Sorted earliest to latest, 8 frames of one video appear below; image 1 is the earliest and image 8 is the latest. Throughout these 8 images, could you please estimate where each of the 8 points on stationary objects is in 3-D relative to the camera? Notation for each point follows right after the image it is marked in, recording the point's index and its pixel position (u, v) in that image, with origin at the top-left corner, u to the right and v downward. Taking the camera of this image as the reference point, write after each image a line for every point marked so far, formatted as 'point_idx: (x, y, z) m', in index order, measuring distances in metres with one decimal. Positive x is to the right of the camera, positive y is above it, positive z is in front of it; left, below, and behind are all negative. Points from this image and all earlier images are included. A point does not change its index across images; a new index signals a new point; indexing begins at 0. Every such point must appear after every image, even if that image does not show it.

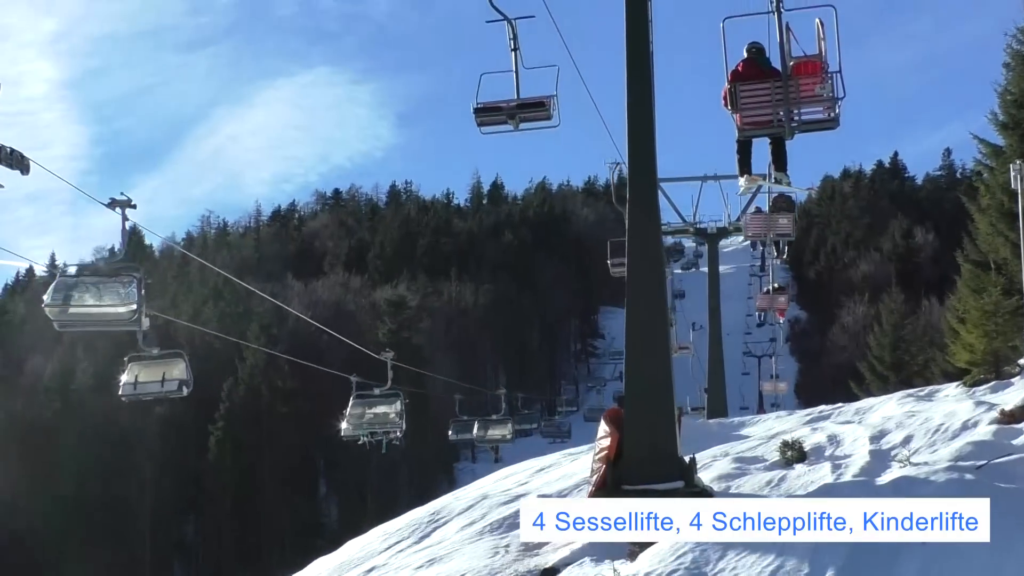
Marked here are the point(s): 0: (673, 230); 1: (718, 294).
0: (+2.7, +0.9, +15.6) m
1: (+3.4, -0.1, +15.5) m
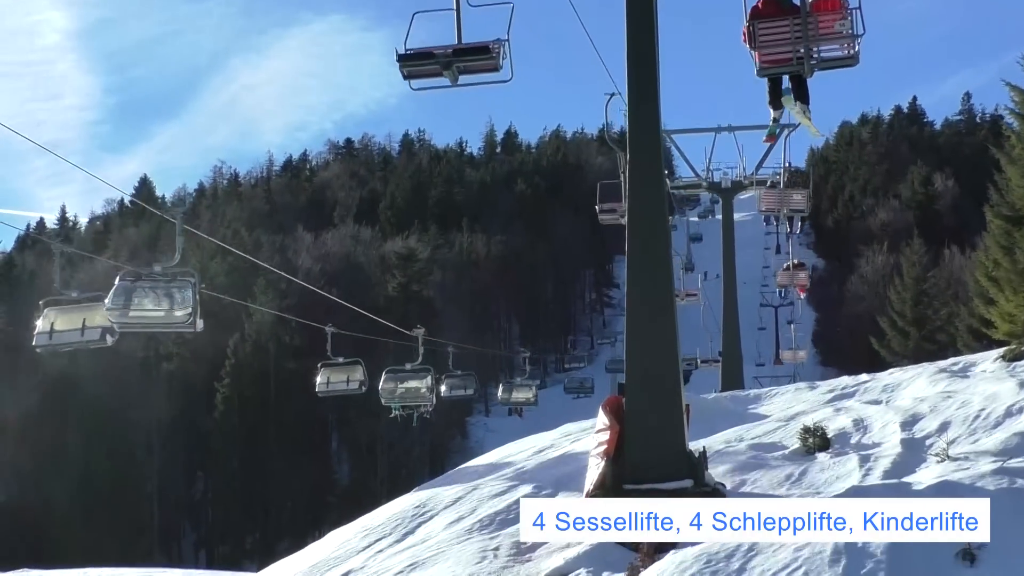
0: (+2.7, +1.6, +14.9) m
1: (+3.5, +0.5, +14.8) m
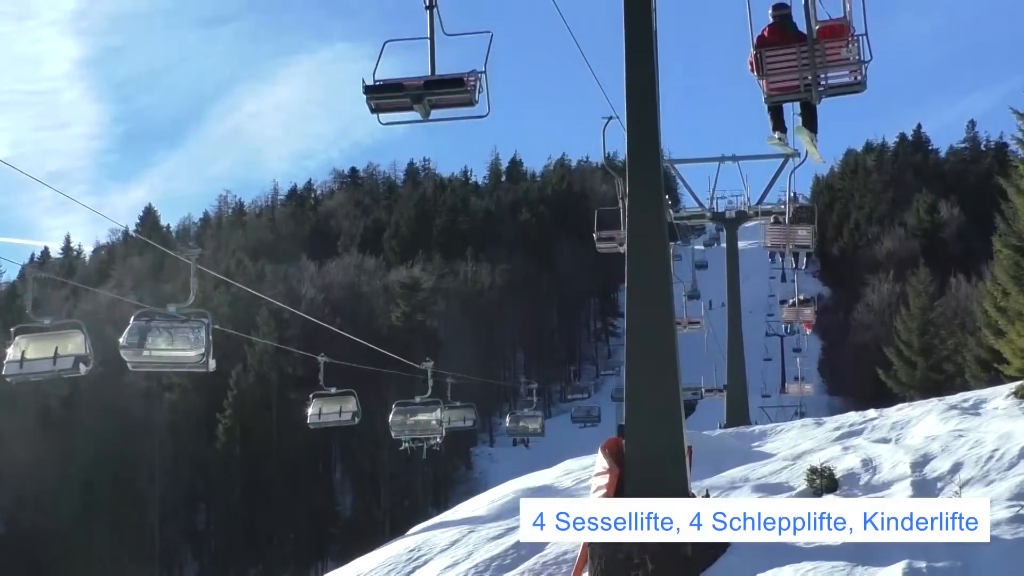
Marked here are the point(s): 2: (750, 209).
0: (+2.8, +1.1, +14.7) m
1: (+3.5, +0.1, +14.6) m
2: (+3.7, +1.2, +14.7) m
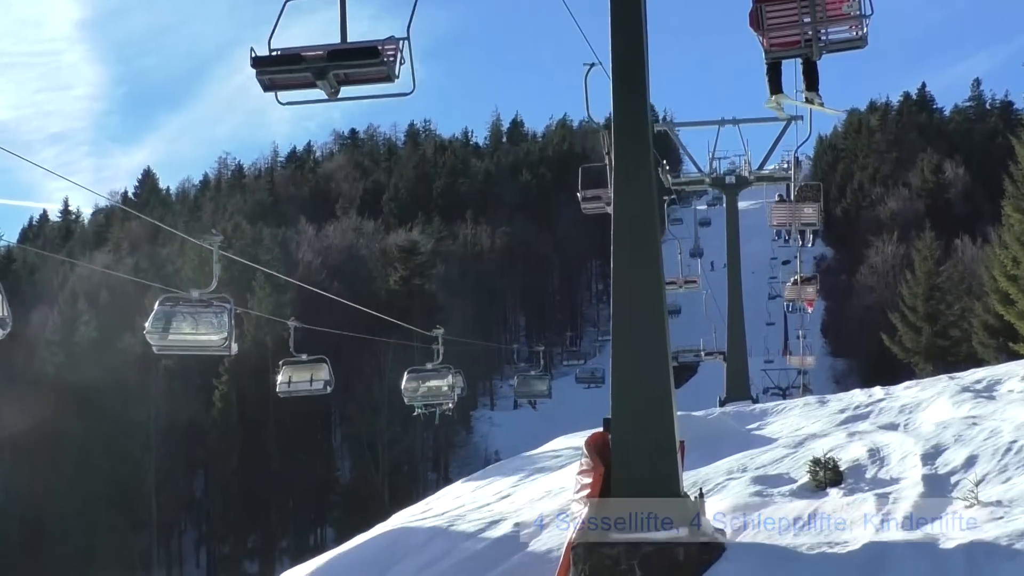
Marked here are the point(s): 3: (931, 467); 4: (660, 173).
0: (+2.7, +1.6, +14.2) m
1: (+3.4, +0.6, +14.2) m
2: (+3.6, +1.7, +14.2) m
3: (+2.4, -1.0, +5.3) m
4: (+2.1, +1.6, +13.5) m
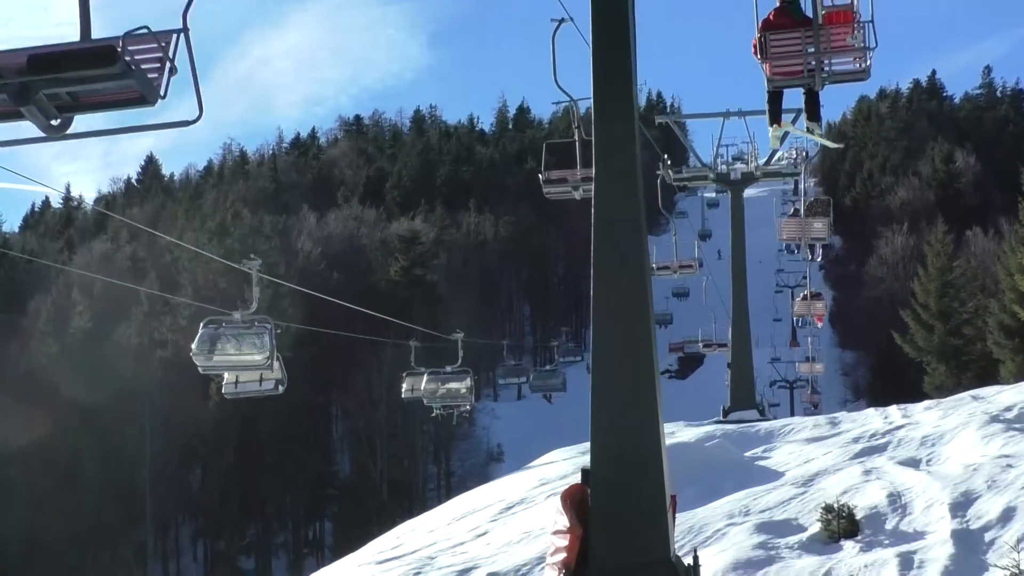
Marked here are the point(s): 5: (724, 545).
0: (+2.6, +1.6, +13.6) m
1: (+3.3, +0.6, +13.5) m
2: (+3.5, +1.7, +13.5) m
3: (+2.2, -1.1, +4.7) m
4: (+2.0, +1.6, +12.8) m
5: (+1.2, -1.4, +5.3) m
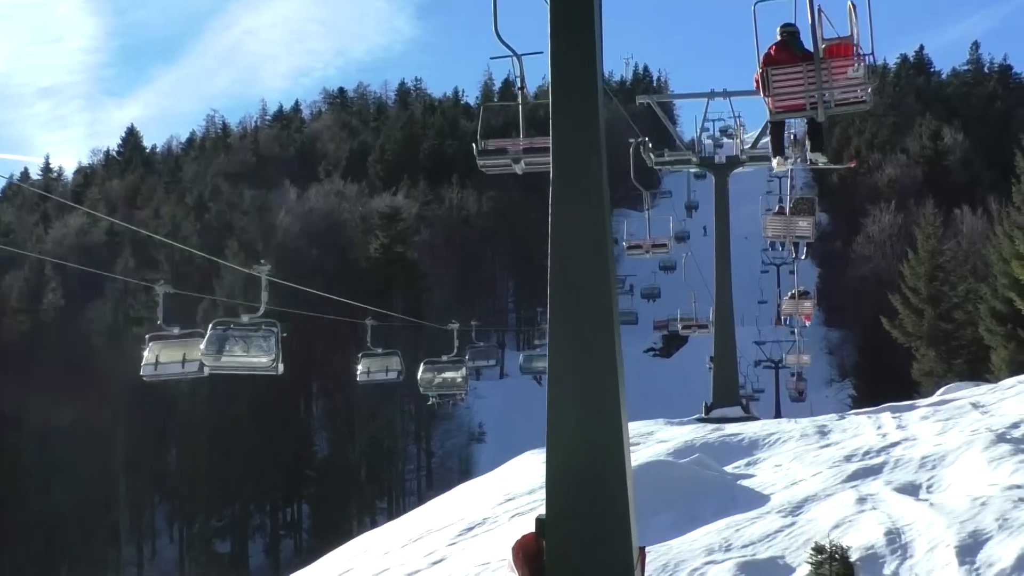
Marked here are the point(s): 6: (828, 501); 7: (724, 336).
0: (+2.3, +1.8, +13.0) m
1: (+3.0, +0.8, +12.9) m
2: (+3.2, +1.9, +12.9) m
3: (+2.0, -1.2, +4.2) m
4: (+1.7, +1.8, +12.2) m
5: (+1.0, -1.4, +4.8) m
6: (+1.8, -1.2, +5.3) m
7: (+2.9, -0.6, +13.0) m
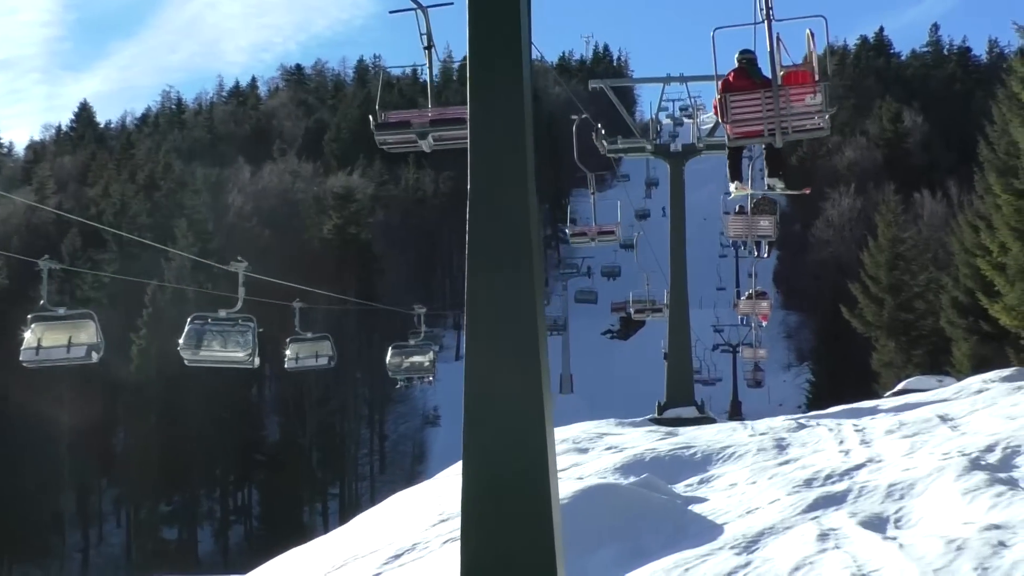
0: (+1.6, +1.9, +12.4) m
1: (+2.3, +0.9, +12.4) m
2: (+2.5, +2.0, +12.4) m
3: (+1.7, -1.3, +3.7) m
4: (+1.0, +1.9, +11.7) m
5: (+0.6, -1.5, +4.3) m
6: (+1.4, -1.2, +4.8) m
7: (+2.3, -0.5, +12.6) m
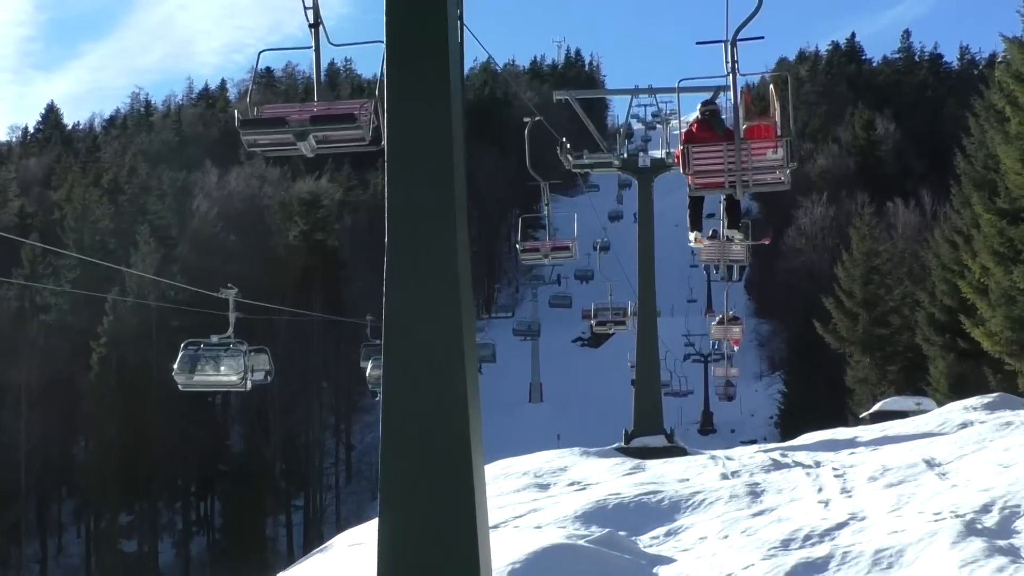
0: (+1.1, +1.7, +11.9) m
1: (+1.8, +0.7, +12.0) m
2: (+2.1, +1.8, +11.9) m
3: (+1.5, -1.4, +3.2) m
4: (+0.6, +1.7, +11.2) m
5: (+0.4, -1.6, +3.7) m
6: (+1.1, -1.4, +4.3) m
7: (+1.8, -0.7, +12.1) m
